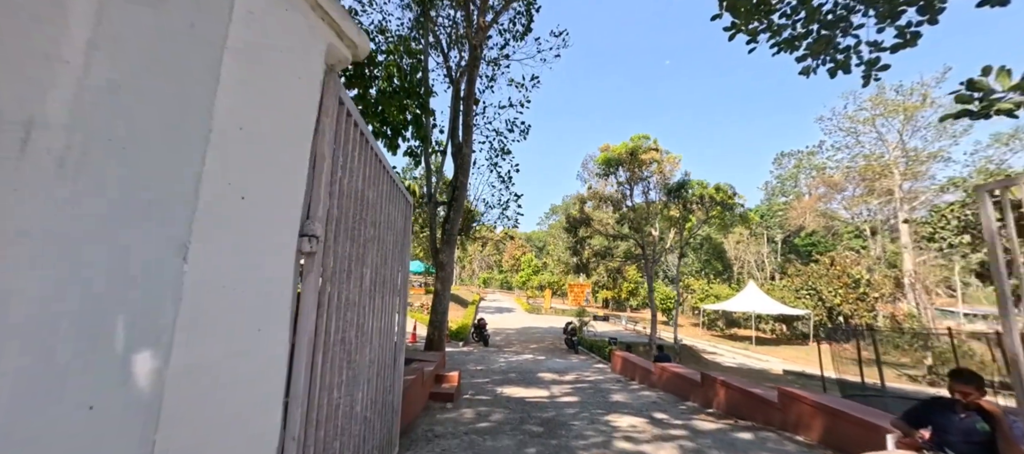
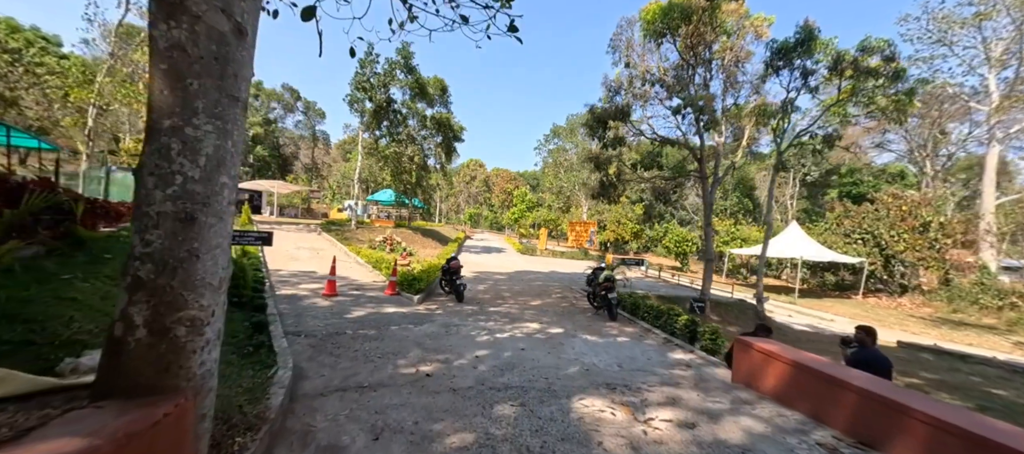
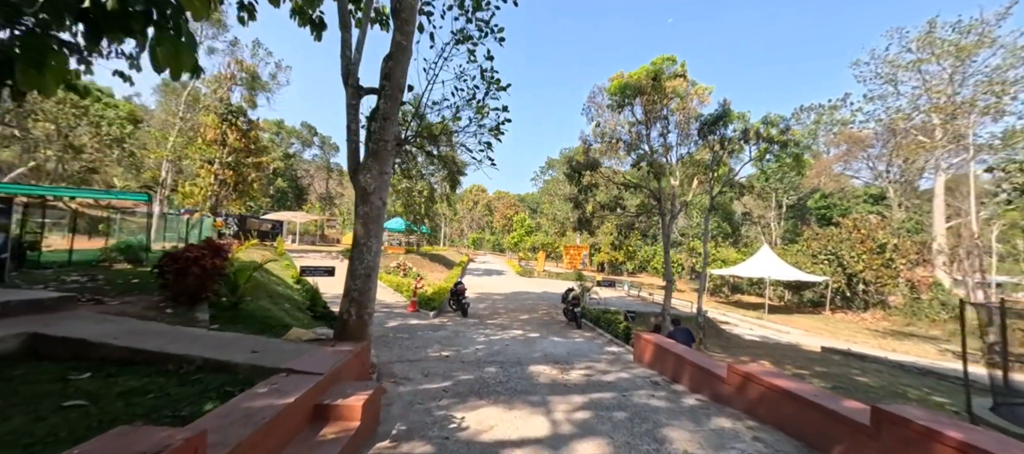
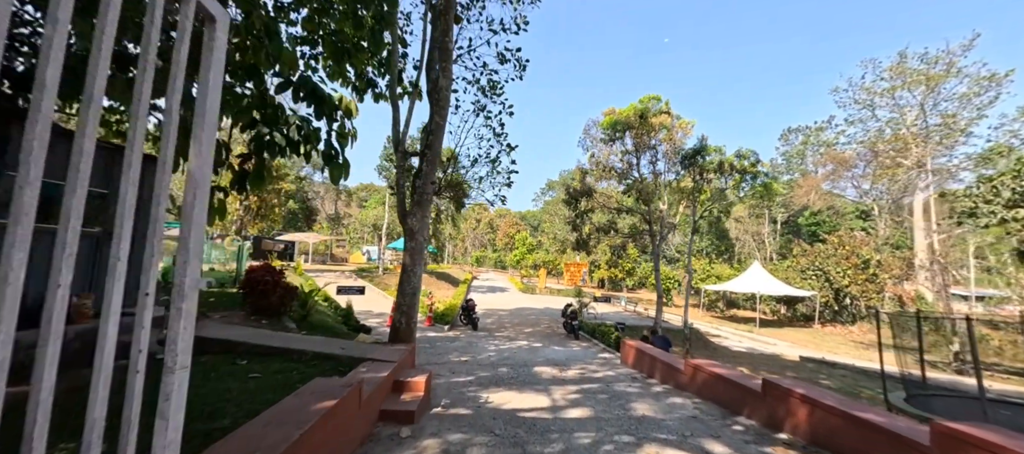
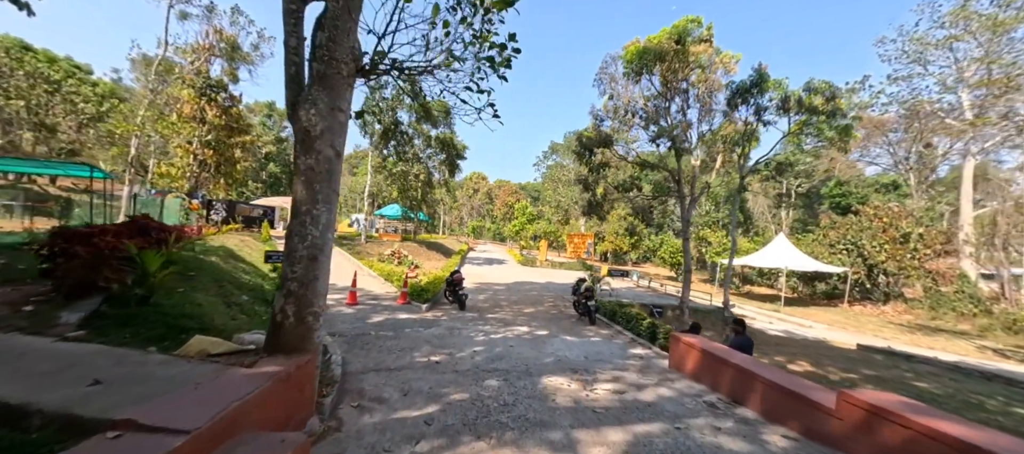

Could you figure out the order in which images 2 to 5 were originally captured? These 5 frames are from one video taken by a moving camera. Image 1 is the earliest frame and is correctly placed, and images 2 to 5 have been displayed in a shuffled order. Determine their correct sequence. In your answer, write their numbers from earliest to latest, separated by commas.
4, 3, 5, 2
